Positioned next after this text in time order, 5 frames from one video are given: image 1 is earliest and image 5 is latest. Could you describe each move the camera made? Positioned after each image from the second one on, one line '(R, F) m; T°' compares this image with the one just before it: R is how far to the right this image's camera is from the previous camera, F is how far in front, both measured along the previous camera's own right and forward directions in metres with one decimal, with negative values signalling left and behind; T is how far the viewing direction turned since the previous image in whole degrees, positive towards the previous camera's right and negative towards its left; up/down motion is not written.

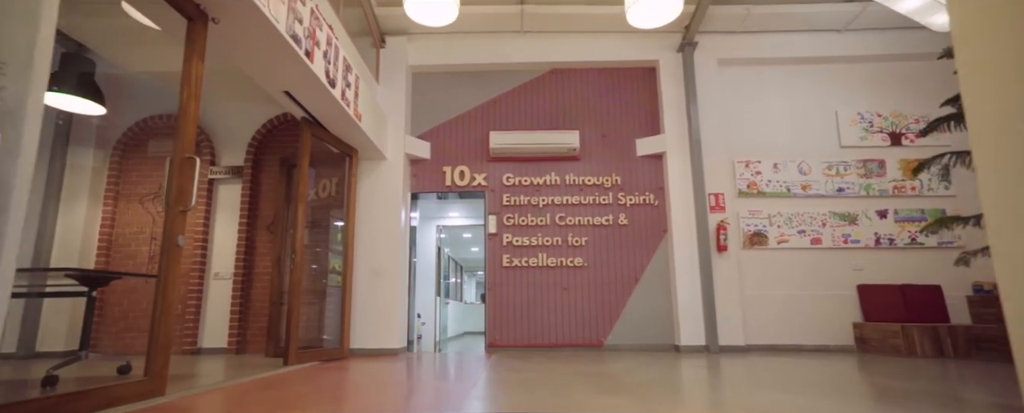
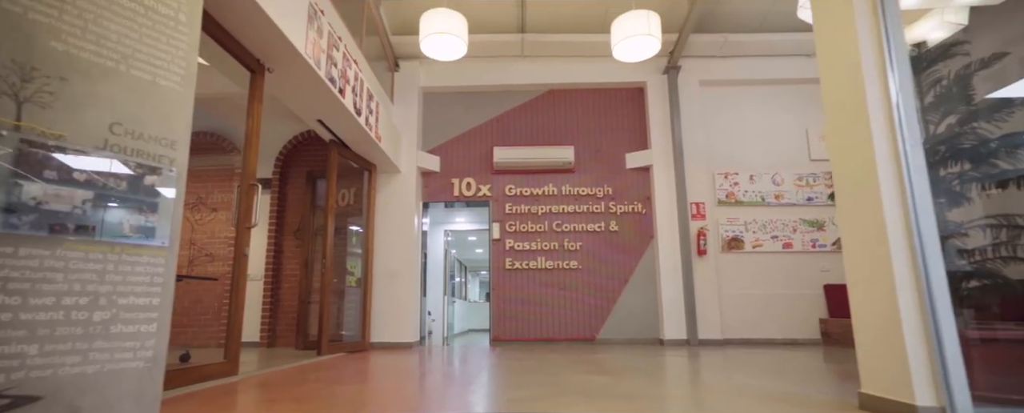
(0.0, -0.8) m; 0°
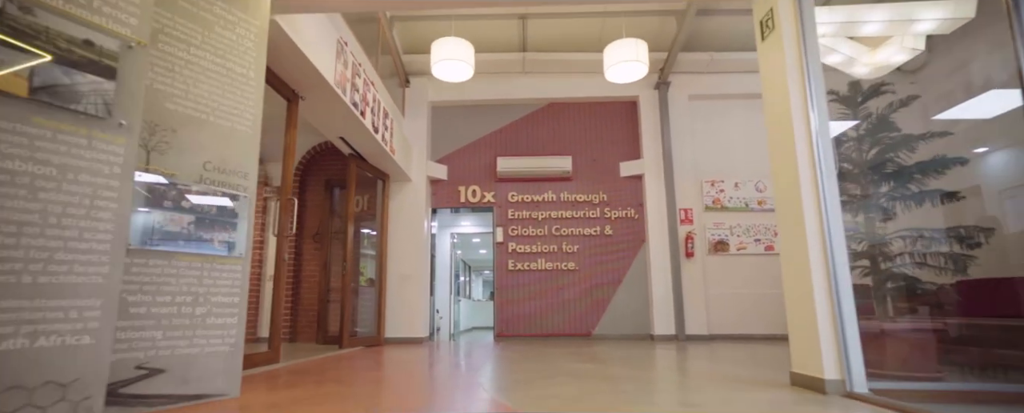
(0.0, -0.6) m; 0°
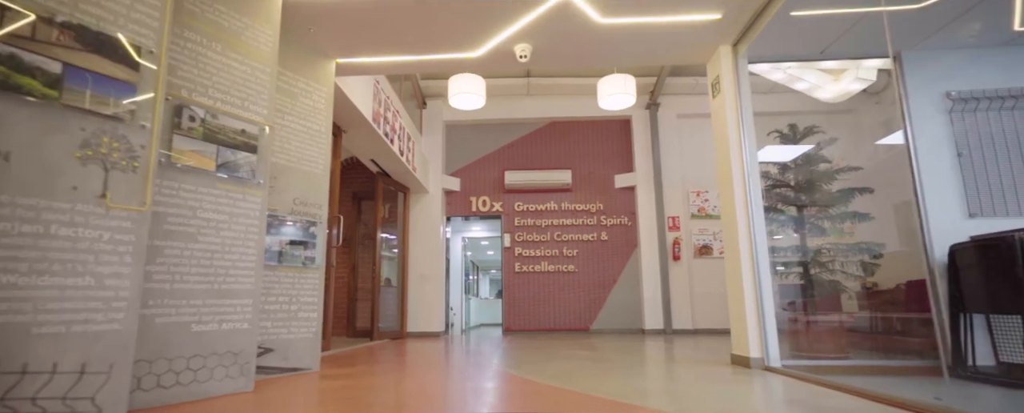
(0.0, -0.9) m; -1°
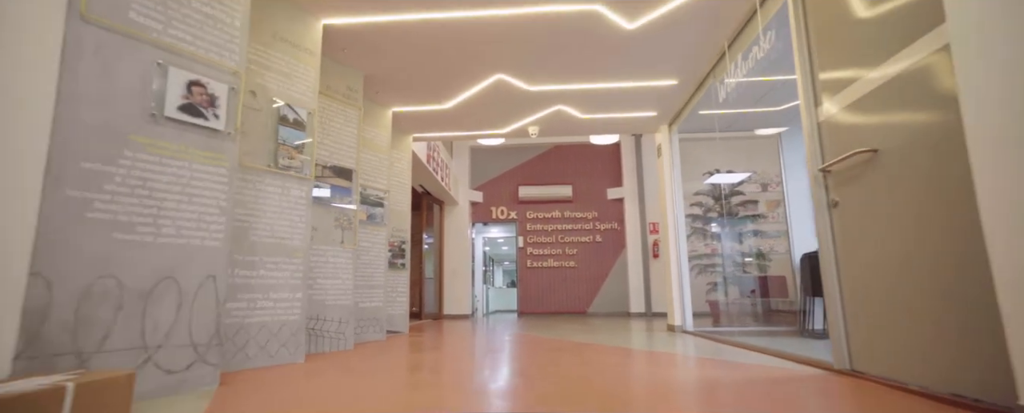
(-0.1, -2.0) m; -1°
